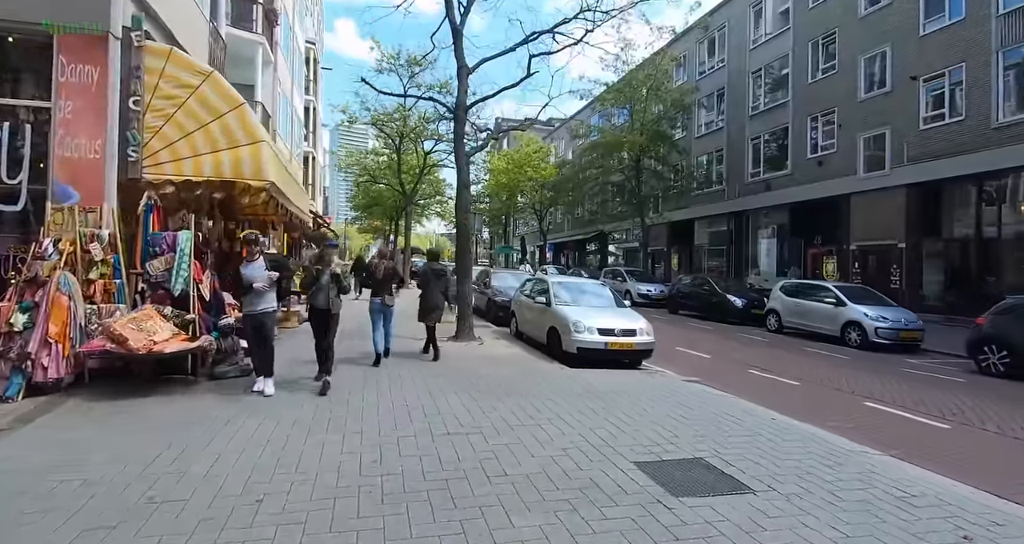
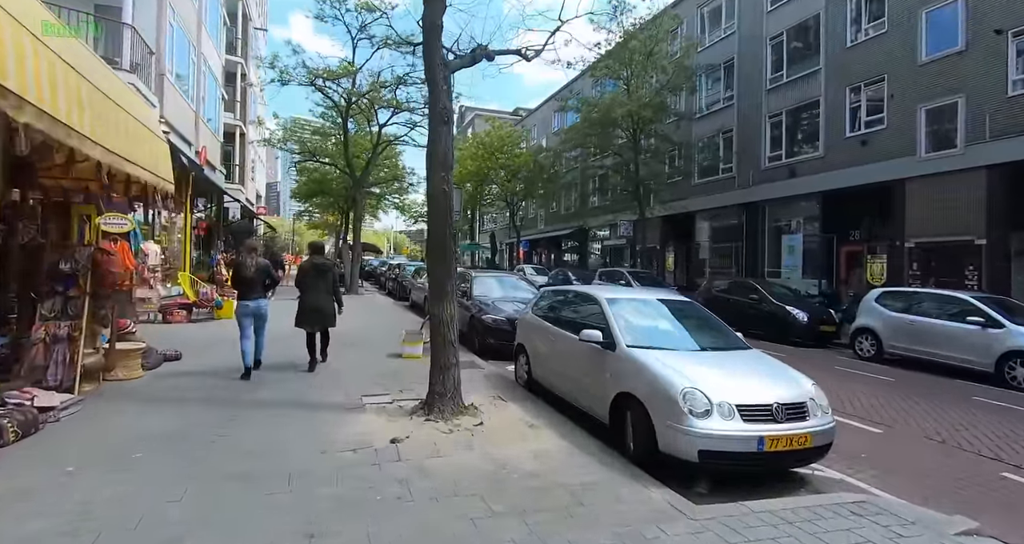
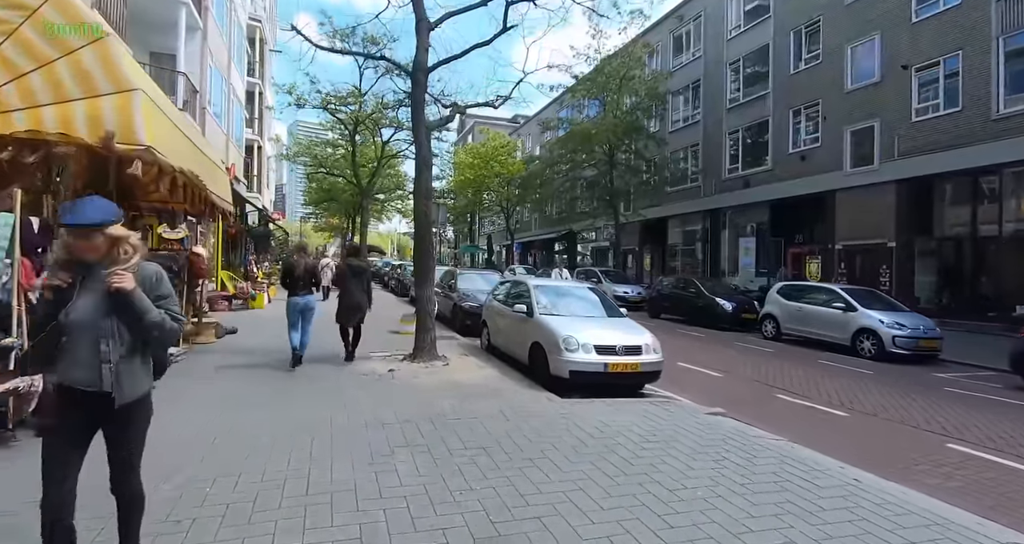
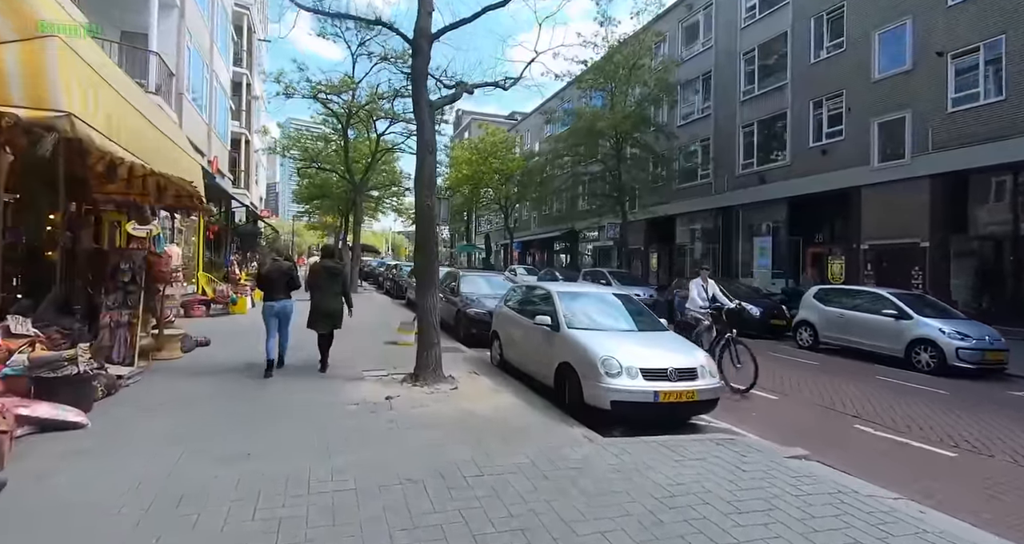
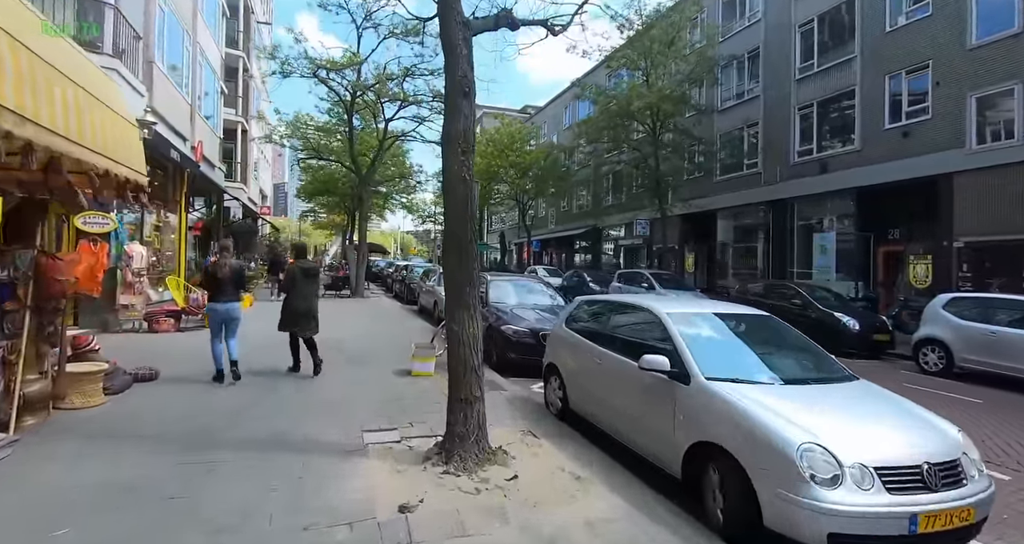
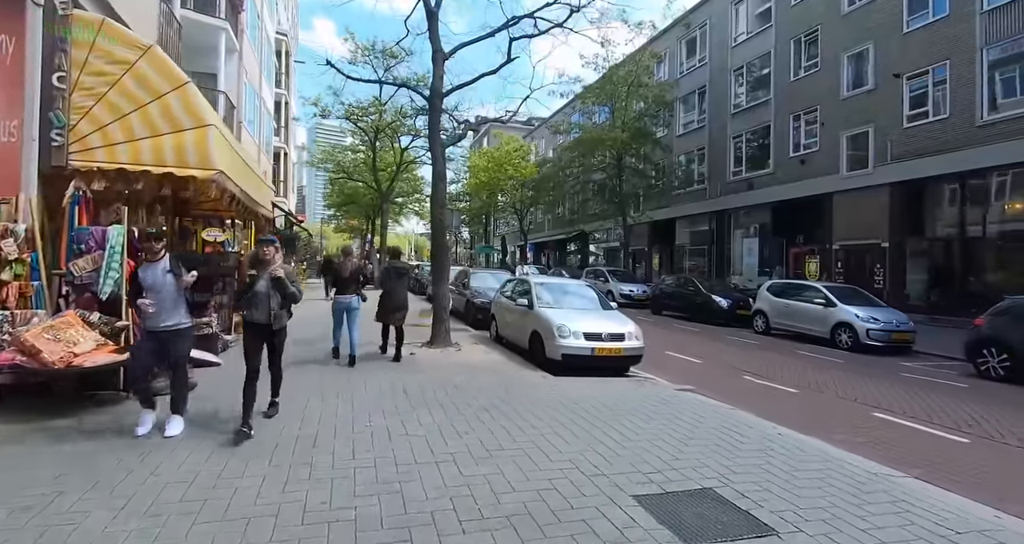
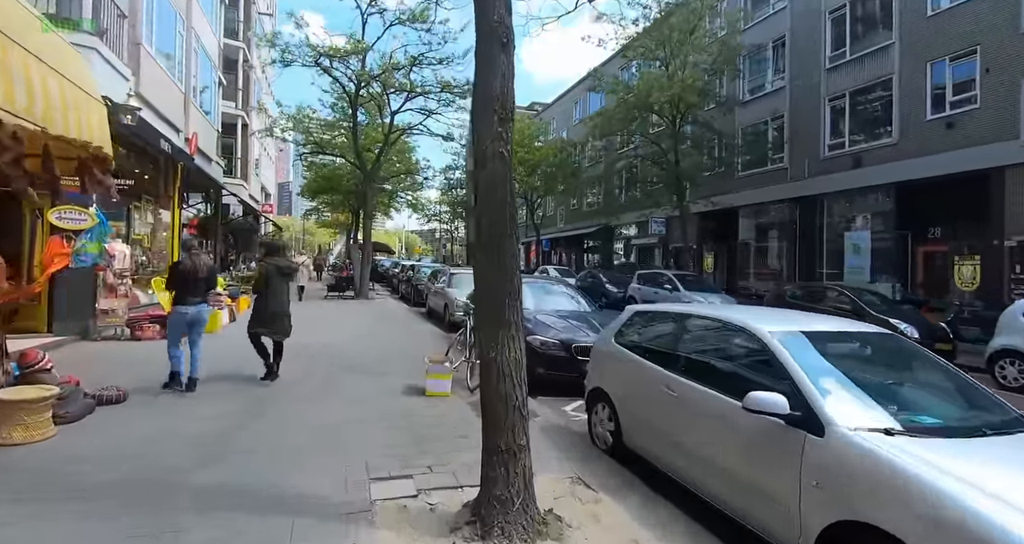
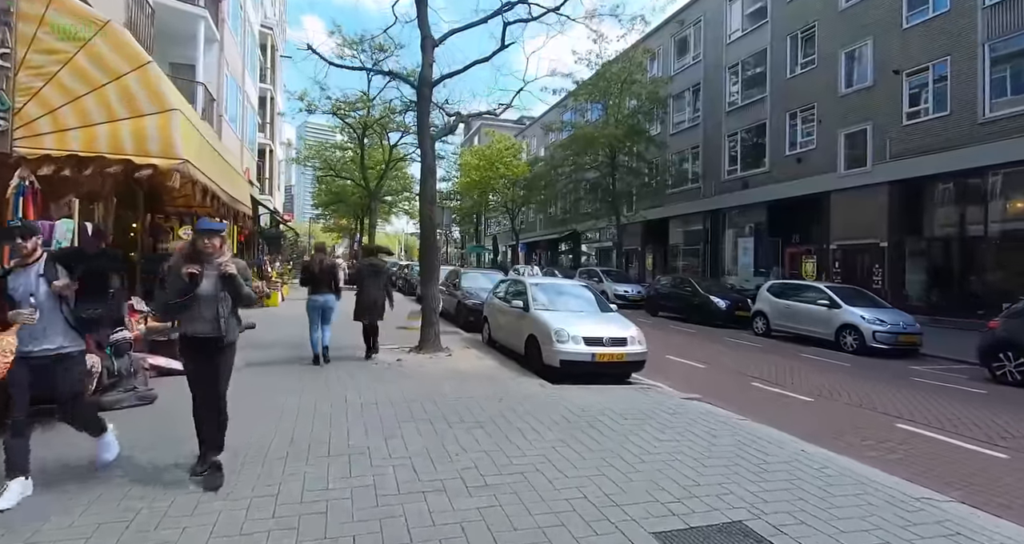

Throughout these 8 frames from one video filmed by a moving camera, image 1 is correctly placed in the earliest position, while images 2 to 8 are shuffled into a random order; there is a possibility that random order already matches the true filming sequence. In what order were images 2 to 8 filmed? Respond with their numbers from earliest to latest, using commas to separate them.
6, 8, 3, 4, 2, 5, 7
